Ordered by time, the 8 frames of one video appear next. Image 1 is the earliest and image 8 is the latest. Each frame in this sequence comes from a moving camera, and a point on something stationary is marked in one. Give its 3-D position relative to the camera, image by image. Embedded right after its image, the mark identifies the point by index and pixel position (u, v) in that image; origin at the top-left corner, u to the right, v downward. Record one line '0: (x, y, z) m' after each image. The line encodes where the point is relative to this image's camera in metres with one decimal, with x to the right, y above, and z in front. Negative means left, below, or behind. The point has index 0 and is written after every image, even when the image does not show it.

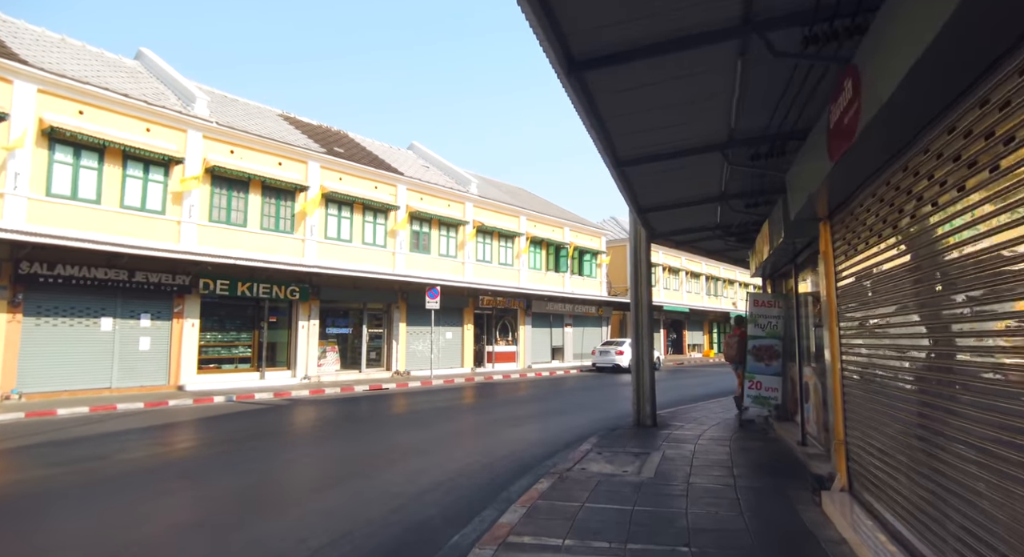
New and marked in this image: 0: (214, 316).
0: (-9.6, -1.2, +17.4) m
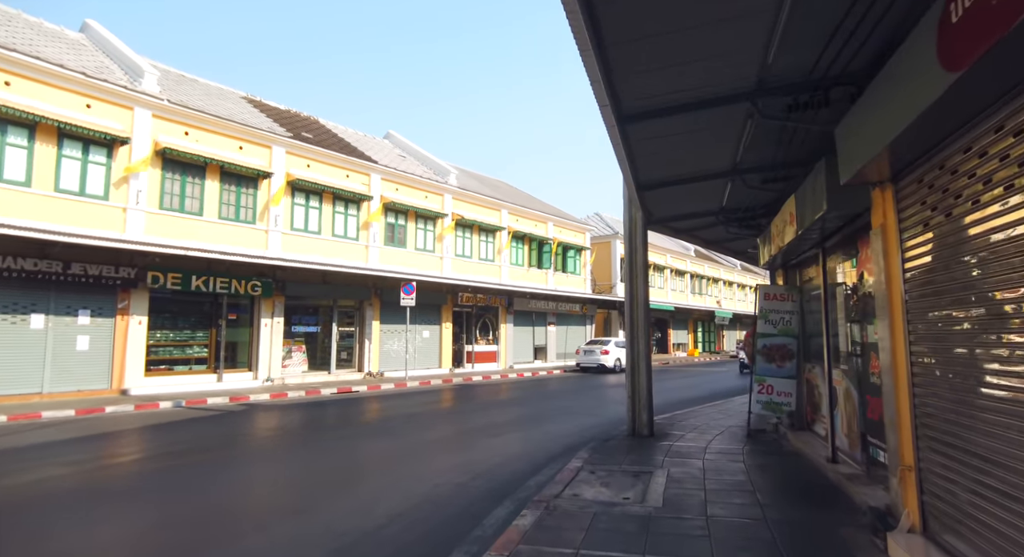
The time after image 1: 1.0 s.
0: (-10.2, -1.0, +15.9) m
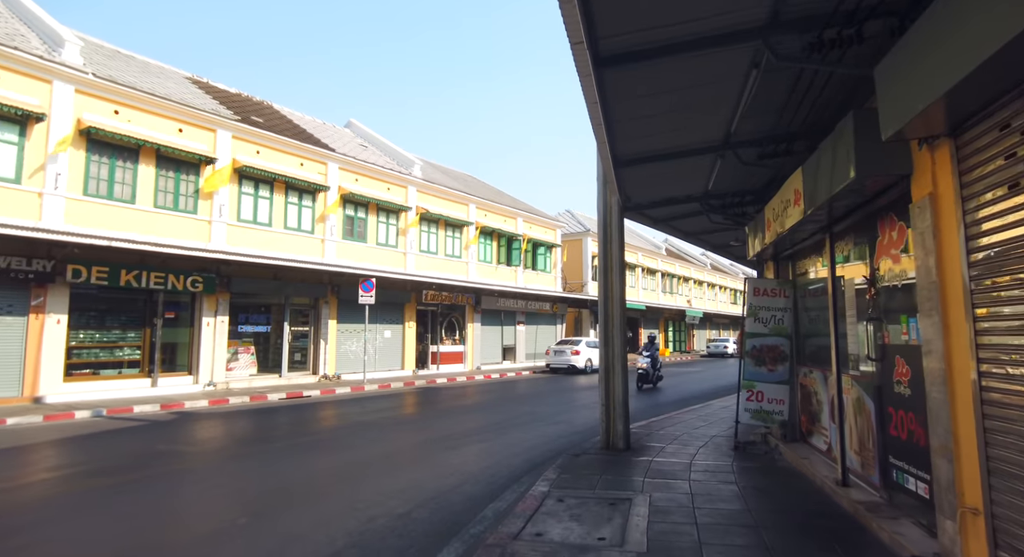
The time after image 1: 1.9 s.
0: (-11.2, -0.9, +14.3) m
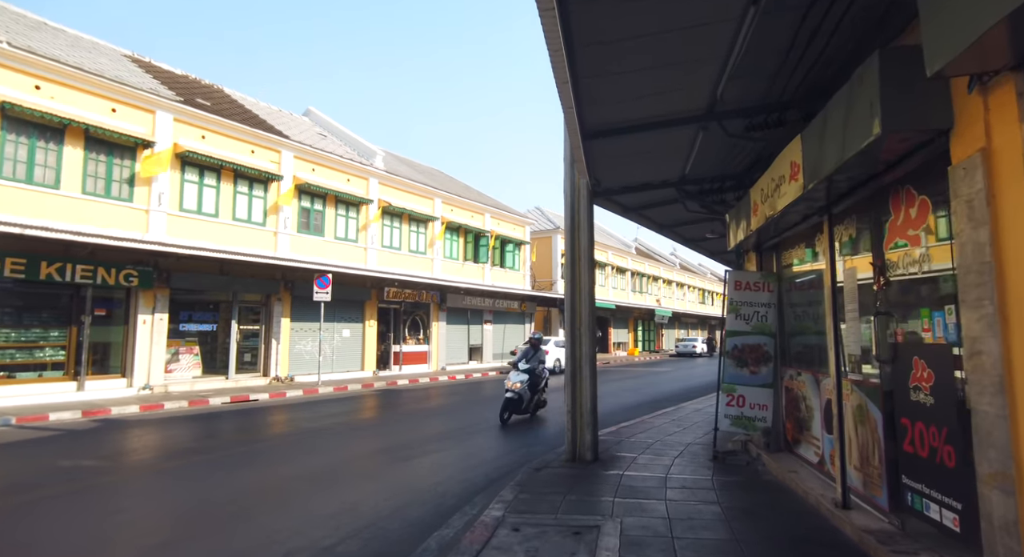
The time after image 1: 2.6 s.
0: (-12.1, -0.7, +12.8) m
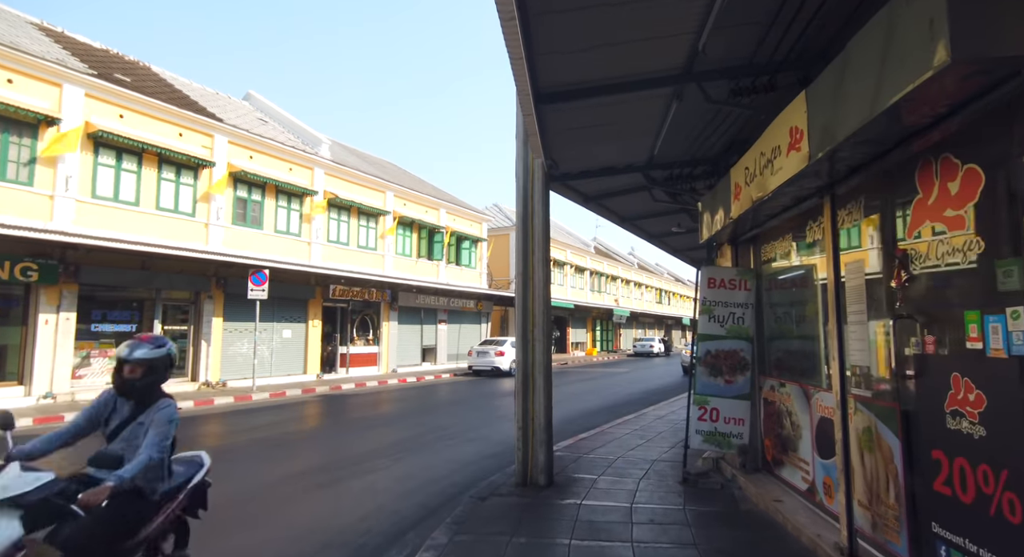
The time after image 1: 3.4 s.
0: (-13.1, -0.6, +11.0) m
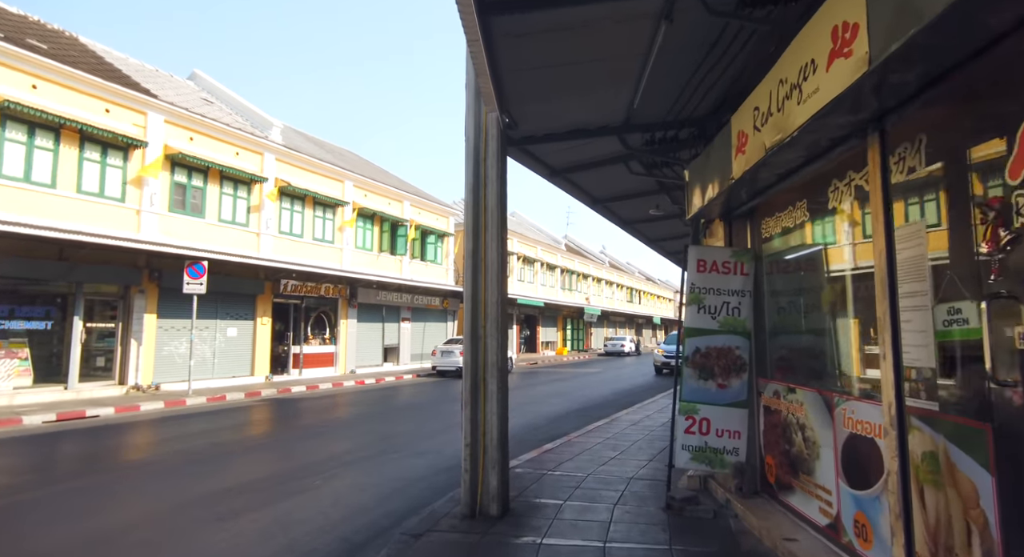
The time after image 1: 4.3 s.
0: (-13.8, -0.3, +9.2) m
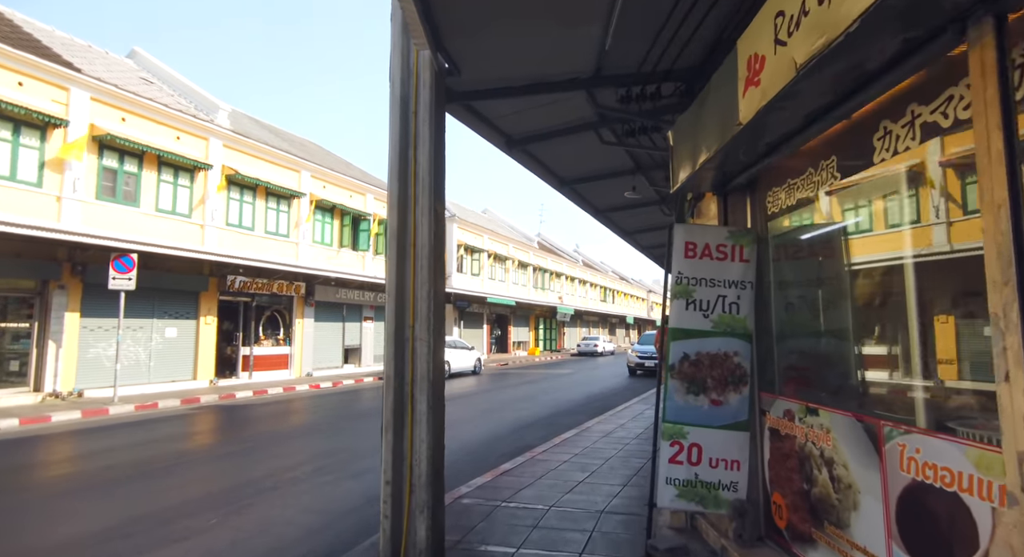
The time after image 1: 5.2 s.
0: (-14.4, -0.2, +7.5) m
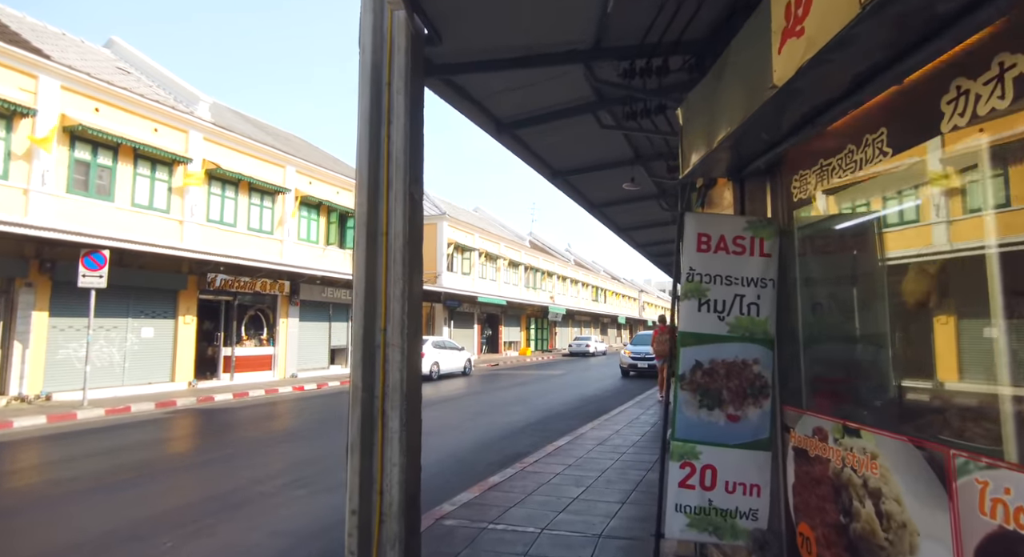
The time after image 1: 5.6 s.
0: (-14.6, -0.1, +6.7) m
